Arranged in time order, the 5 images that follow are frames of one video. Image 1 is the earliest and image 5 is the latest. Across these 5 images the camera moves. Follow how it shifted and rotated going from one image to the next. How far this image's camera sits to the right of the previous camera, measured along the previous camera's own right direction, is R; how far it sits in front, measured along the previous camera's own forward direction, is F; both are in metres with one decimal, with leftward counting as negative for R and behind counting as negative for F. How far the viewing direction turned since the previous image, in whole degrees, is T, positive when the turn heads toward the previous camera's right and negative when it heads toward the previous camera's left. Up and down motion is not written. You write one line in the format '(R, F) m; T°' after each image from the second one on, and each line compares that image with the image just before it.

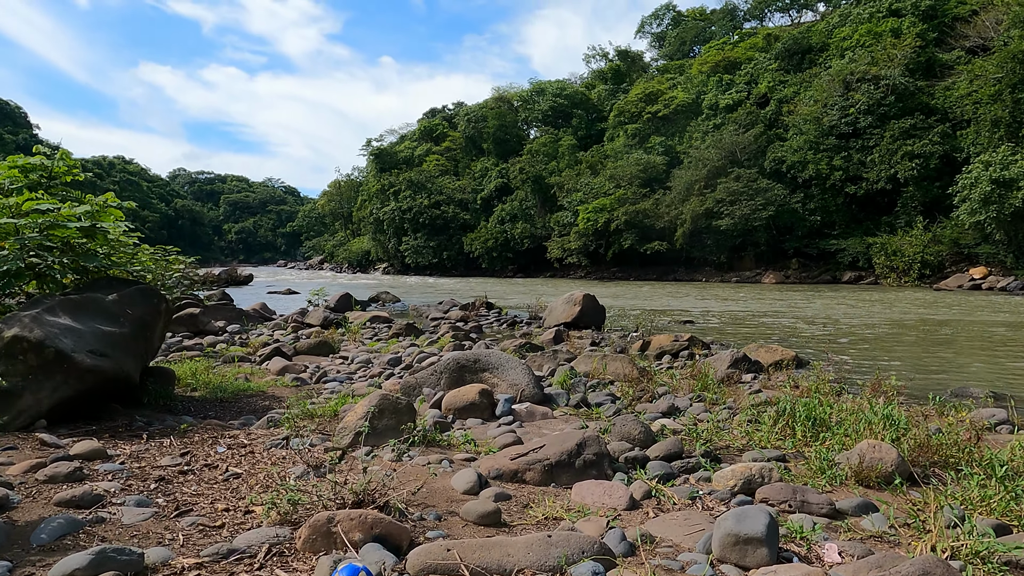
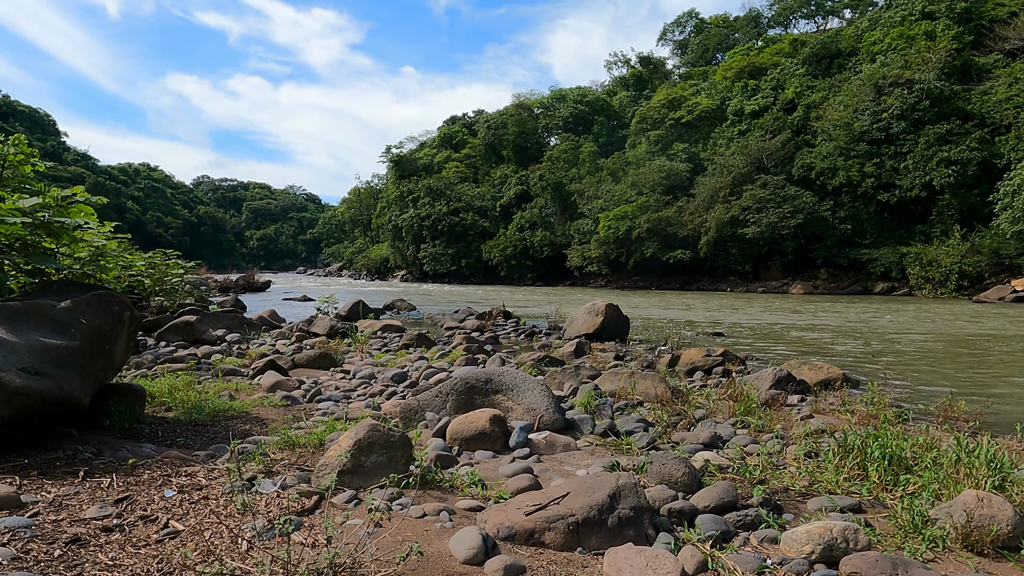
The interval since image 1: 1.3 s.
(0.0, +0.7) m; -2°
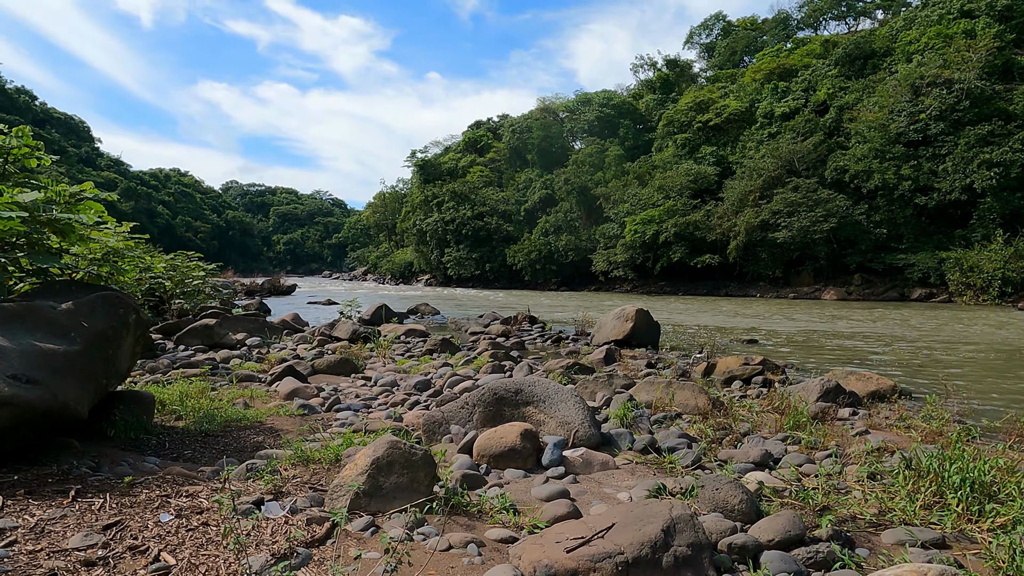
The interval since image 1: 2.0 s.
(-0.1, +0.4) m; -2°
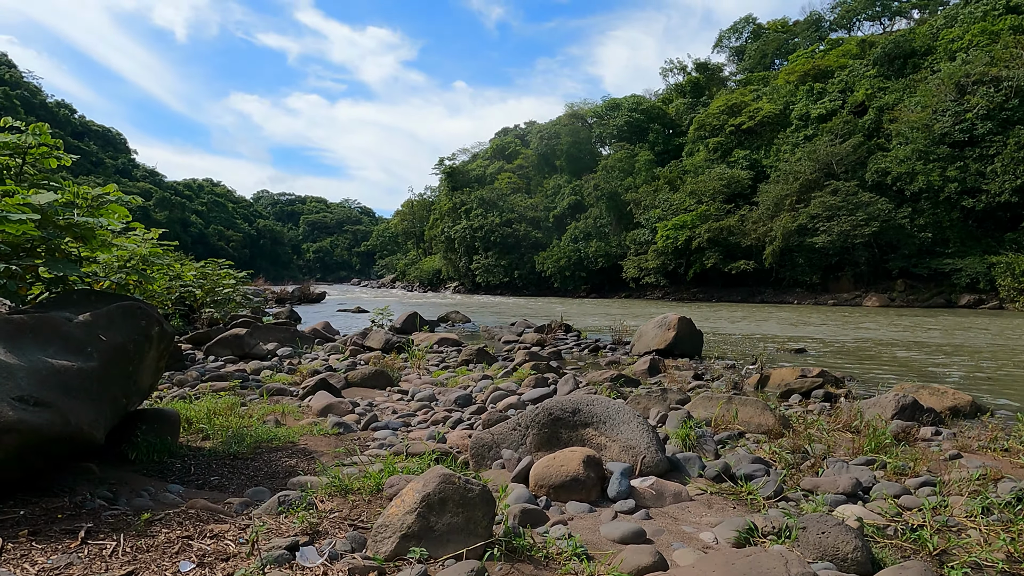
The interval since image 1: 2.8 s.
(-0.2, +0.4) m; -2°
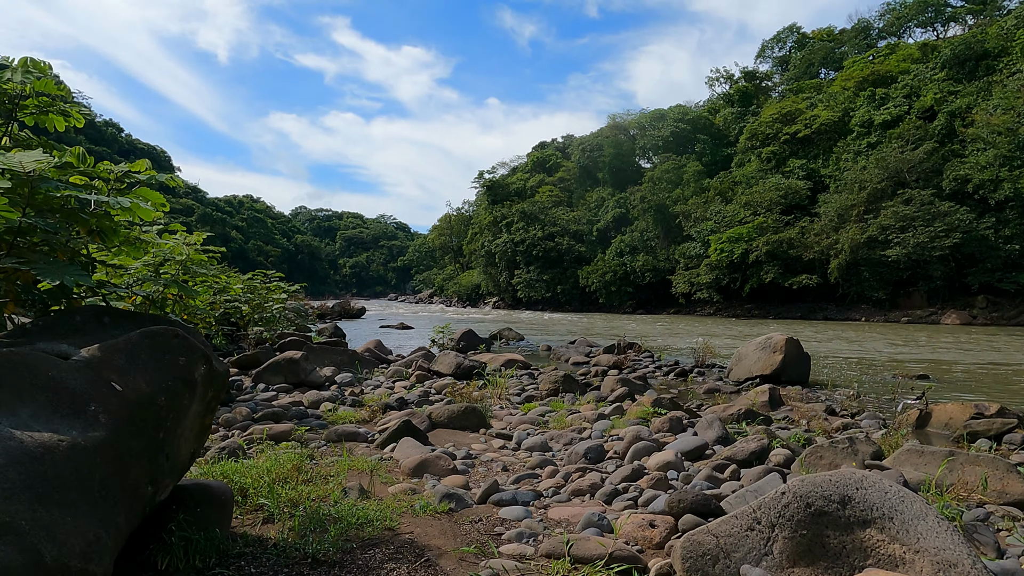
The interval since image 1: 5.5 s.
(-0.7, +1.3) m; -3°
